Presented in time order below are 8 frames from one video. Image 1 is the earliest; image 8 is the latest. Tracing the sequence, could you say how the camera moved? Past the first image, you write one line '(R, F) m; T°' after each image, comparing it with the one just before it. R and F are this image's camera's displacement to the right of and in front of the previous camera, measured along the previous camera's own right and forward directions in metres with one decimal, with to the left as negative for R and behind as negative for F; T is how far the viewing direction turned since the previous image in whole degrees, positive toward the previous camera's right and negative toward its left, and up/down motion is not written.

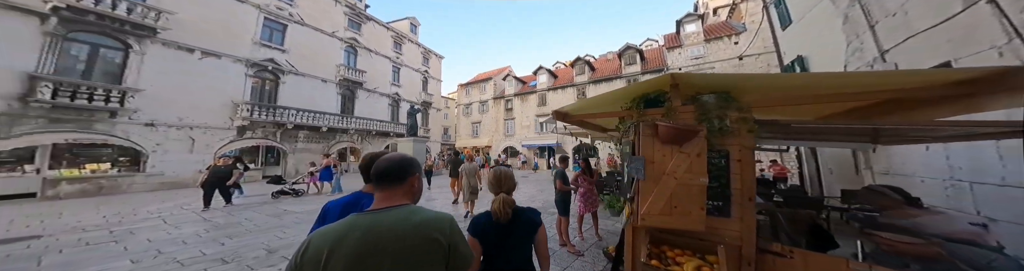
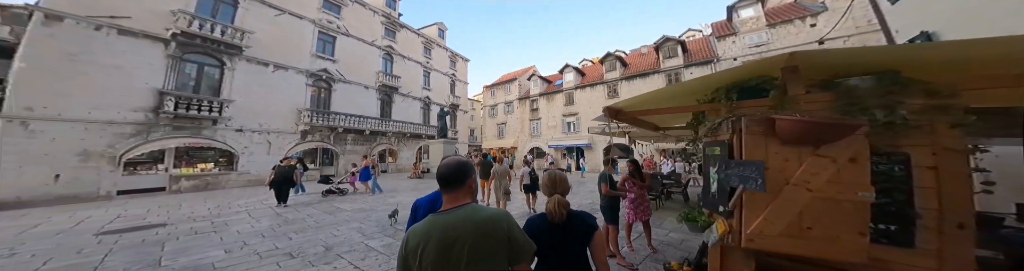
(0.0, +0.1) m; -6°
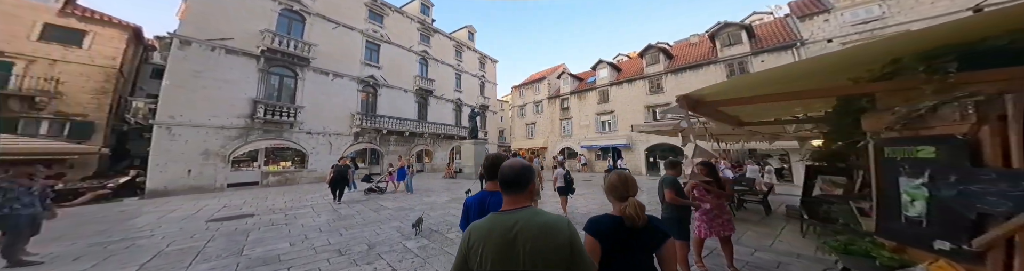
(-0.1, +0.1) m; -7°
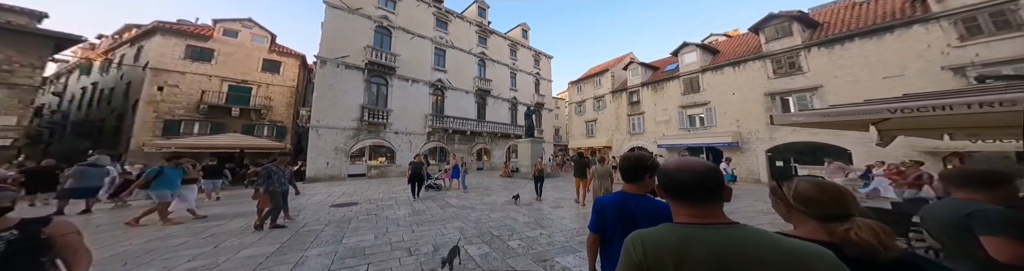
(-0.1, +0.3) m; -13°
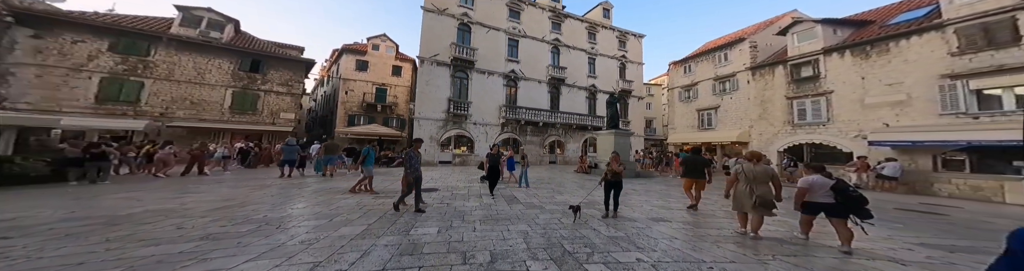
(0.0, +0.8) m; -18°
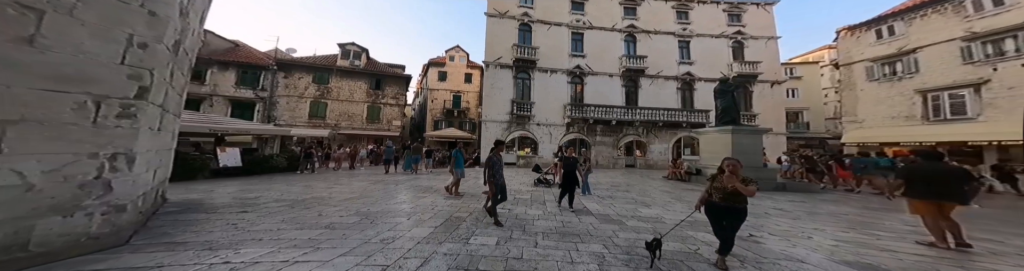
(-0.1, +0.6) m; -15°
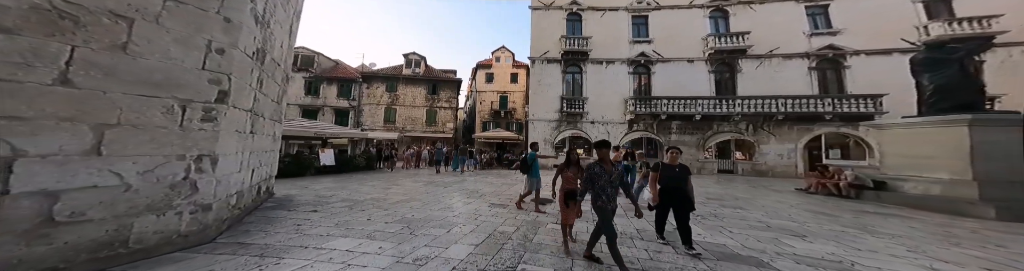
(-0.3, +0.7) m; -11°
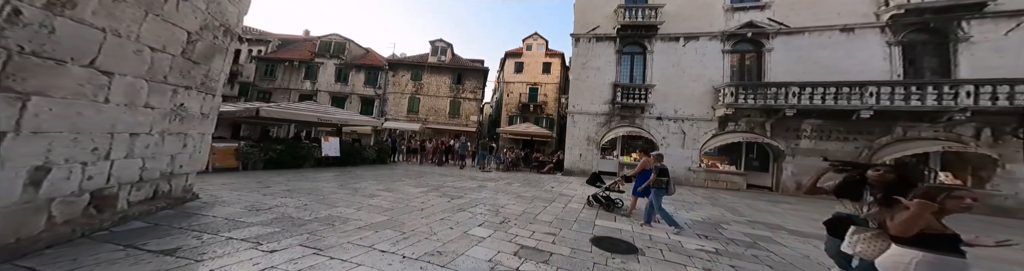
(-0.4, +2.9) m; -6°
